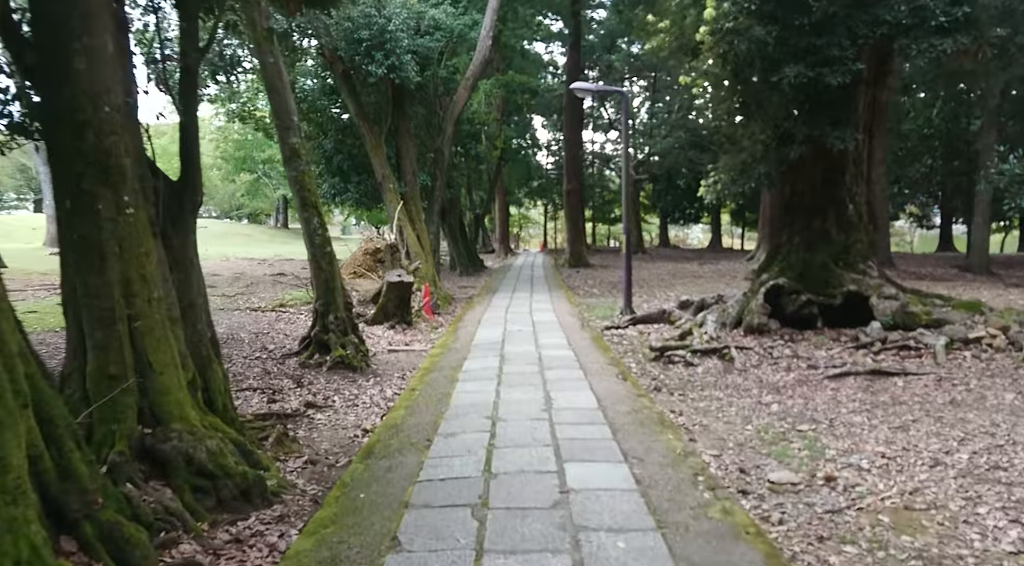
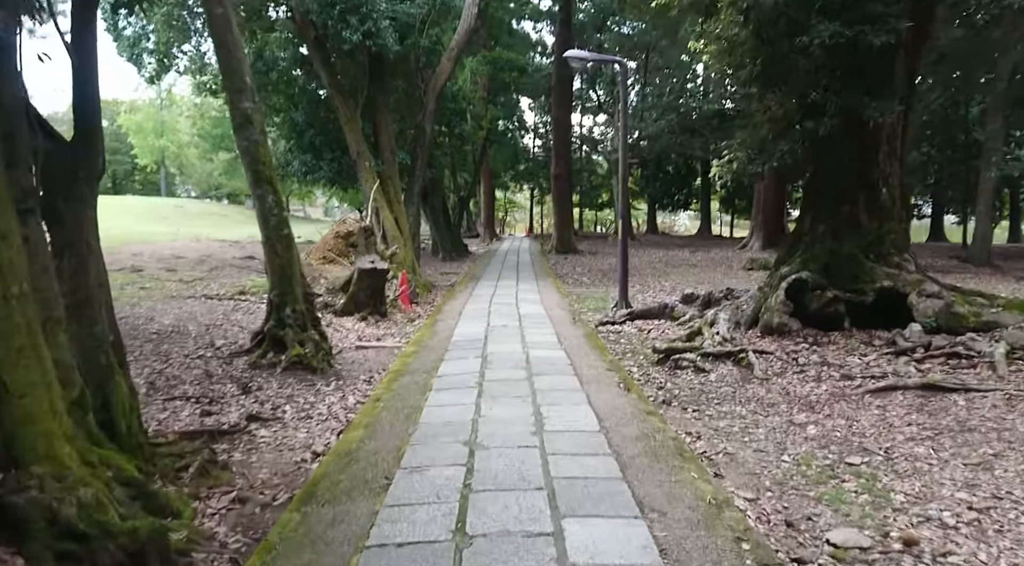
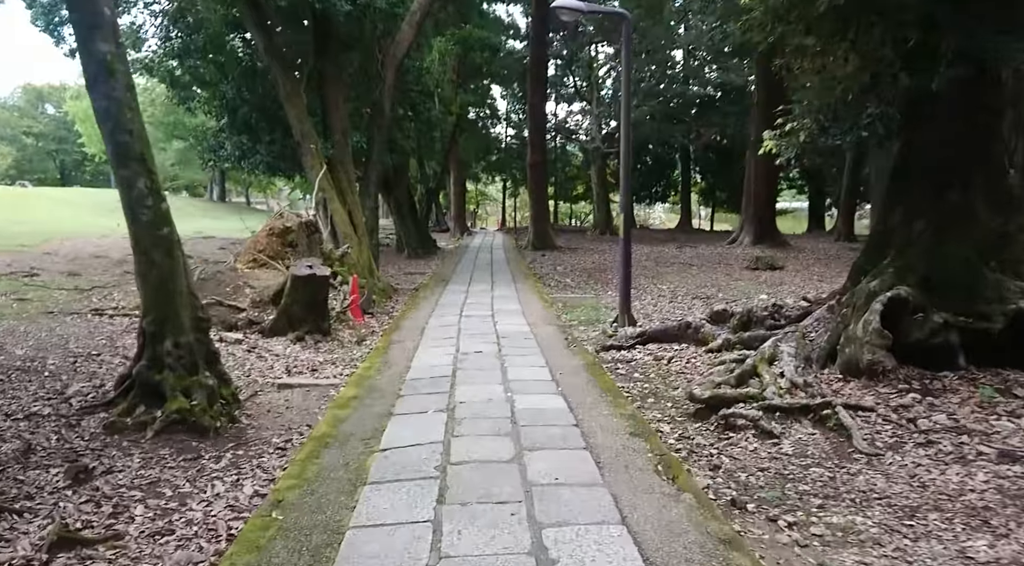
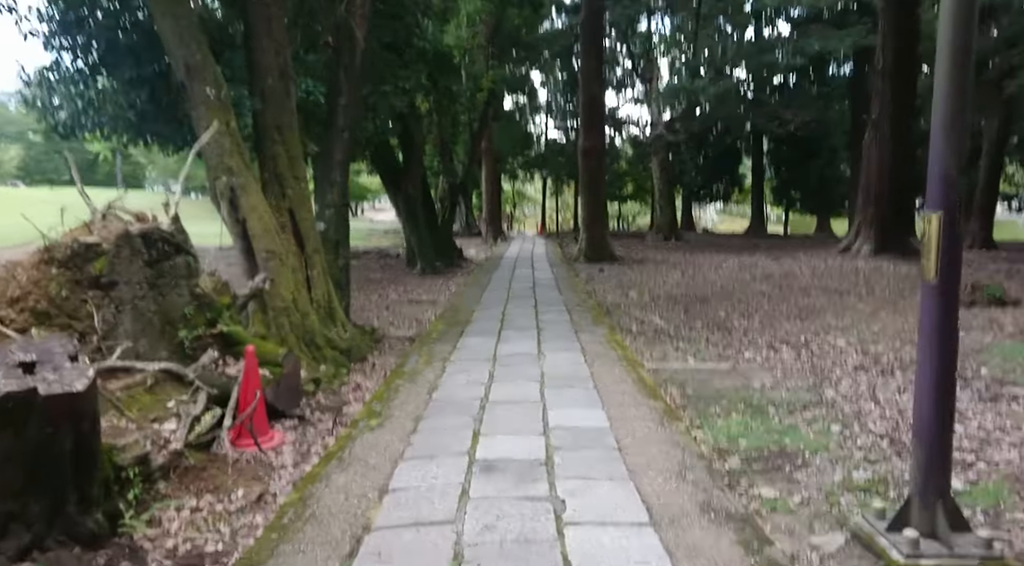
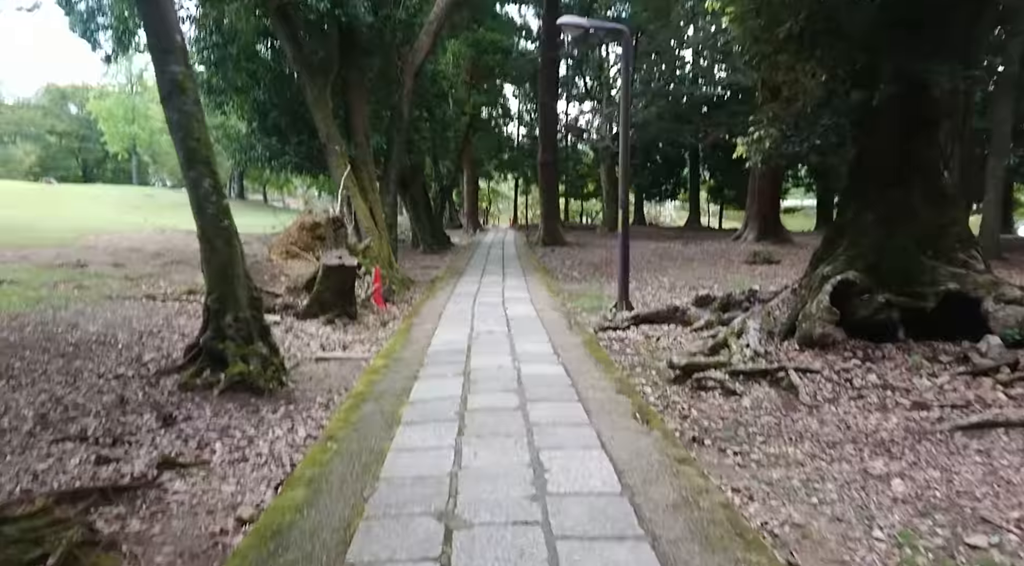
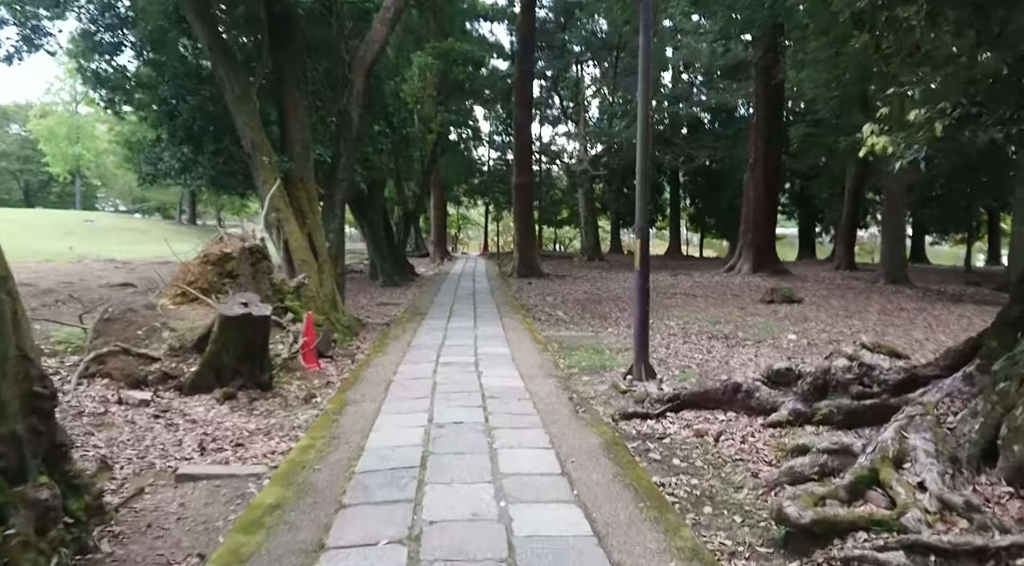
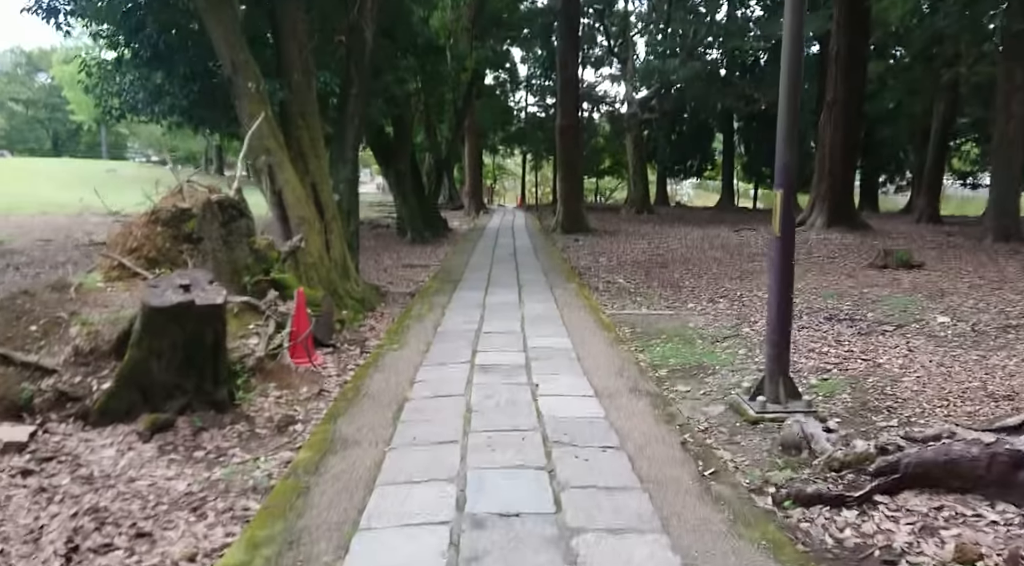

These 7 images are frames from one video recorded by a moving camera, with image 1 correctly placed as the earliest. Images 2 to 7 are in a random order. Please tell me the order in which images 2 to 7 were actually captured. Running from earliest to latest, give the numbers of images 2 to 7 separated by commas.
2, 5, 3, 6, 7, 4
